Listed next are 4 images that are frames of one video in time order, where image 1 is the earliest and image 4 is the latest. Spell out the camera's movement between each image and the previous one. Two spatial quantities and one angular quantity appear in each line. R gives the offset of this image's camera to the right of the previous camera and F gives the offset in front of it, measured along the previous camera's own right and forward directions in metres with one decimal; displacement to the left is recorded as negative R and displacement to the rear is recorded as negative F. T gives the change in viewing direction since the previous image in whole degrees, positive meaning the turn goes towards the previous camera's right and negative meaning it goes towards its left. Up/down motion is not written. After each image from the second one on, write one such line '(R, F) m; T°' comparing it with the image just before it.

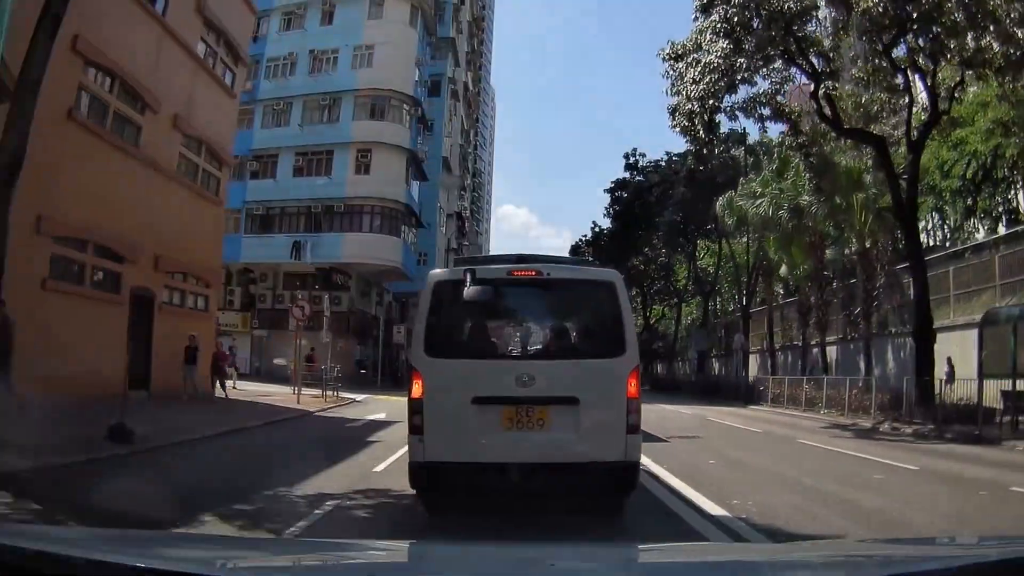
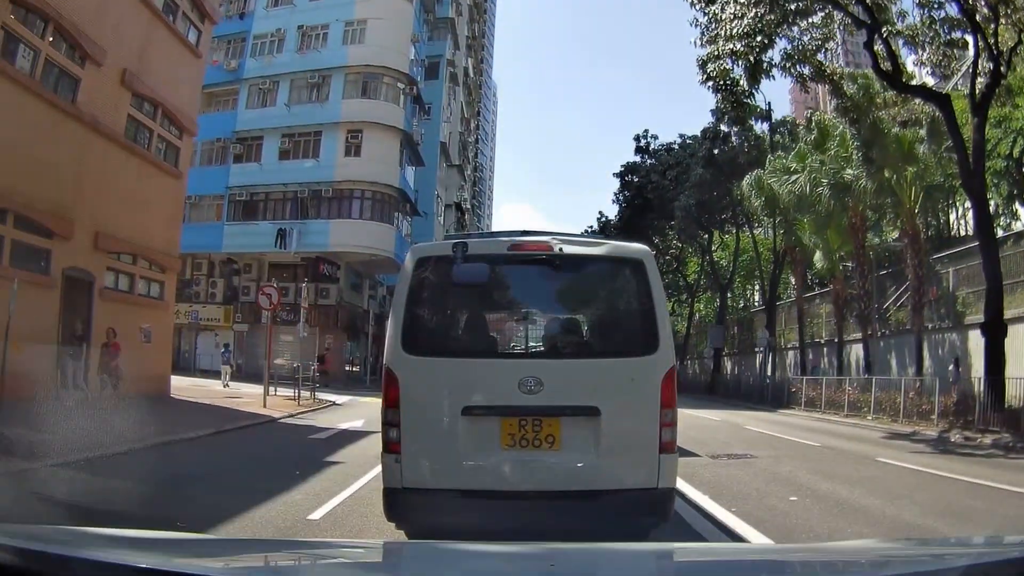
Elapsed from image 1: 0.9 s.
(0.0, +2.7) m; 0°
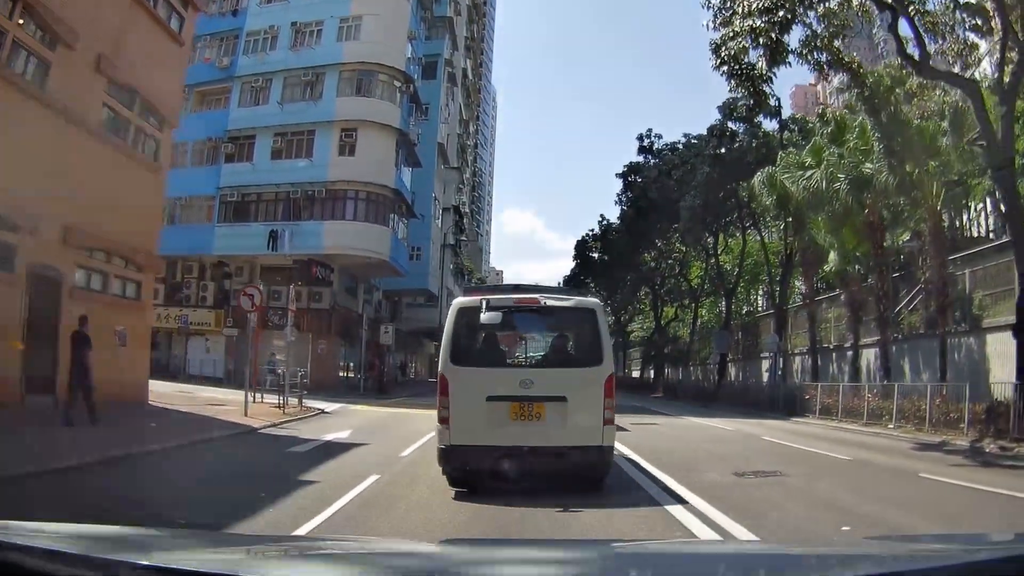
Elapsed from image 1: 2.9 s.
(0.0, +1.1) m; 0°
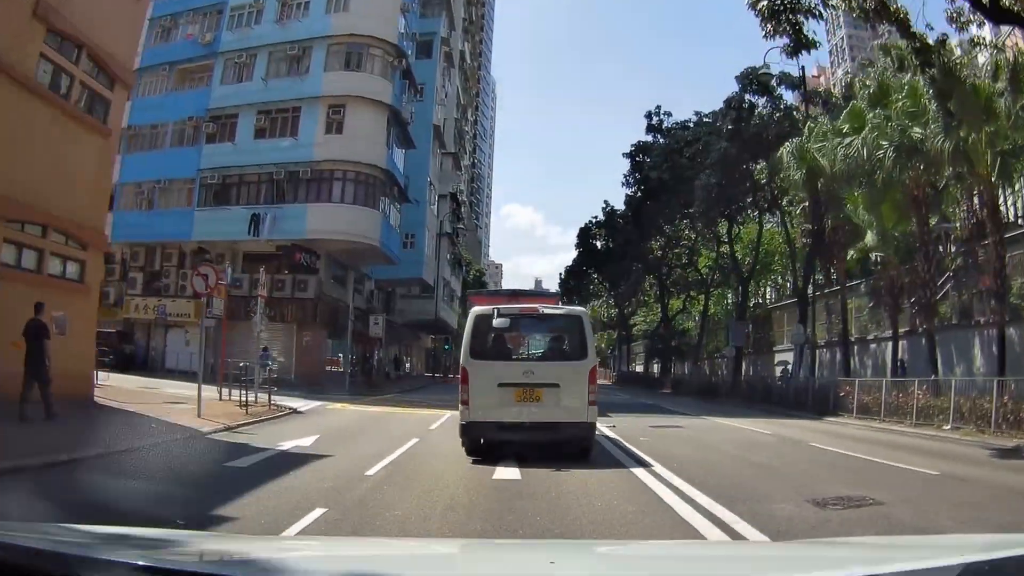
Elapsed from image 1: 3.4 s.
(0.0, +2.2) m; 0°
